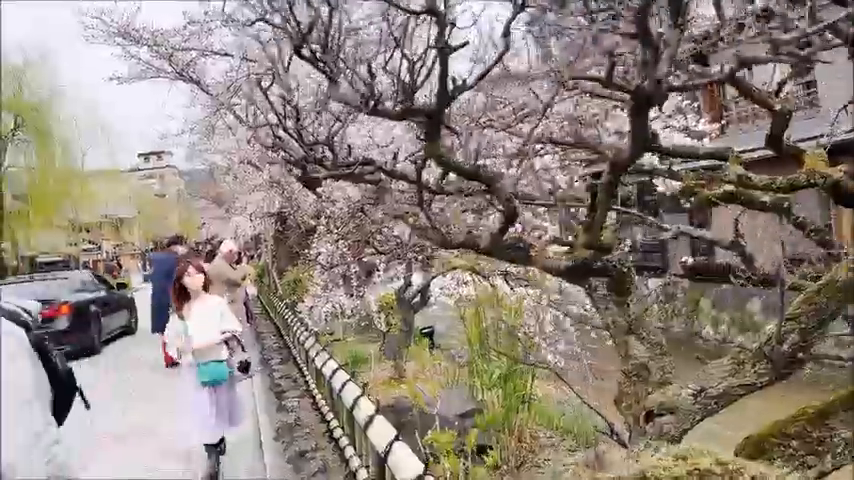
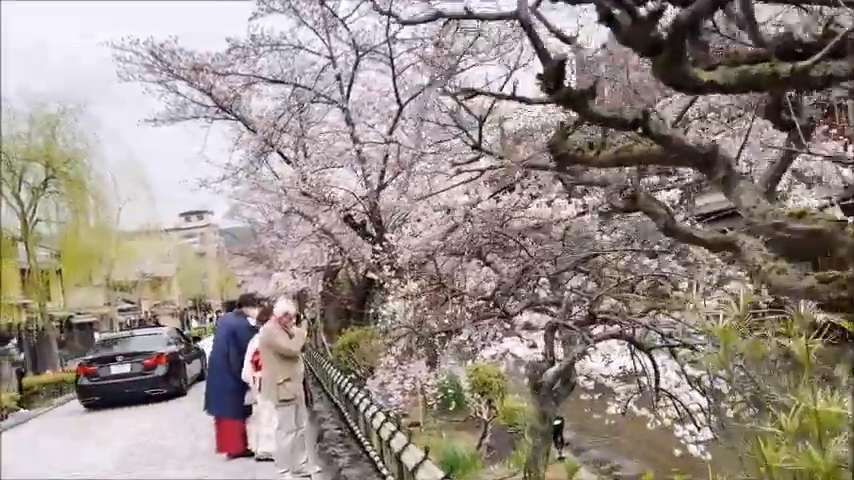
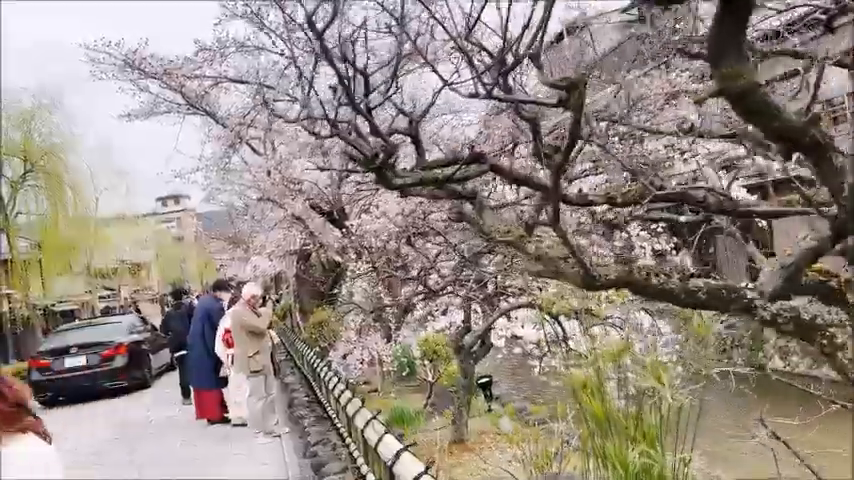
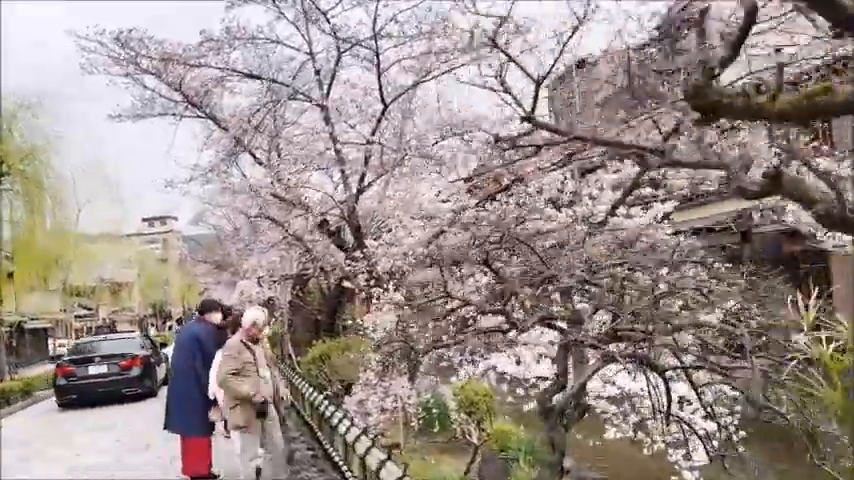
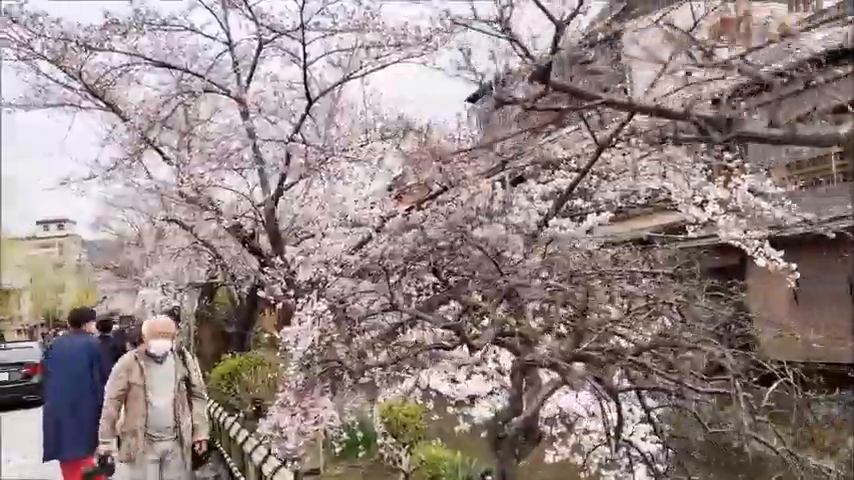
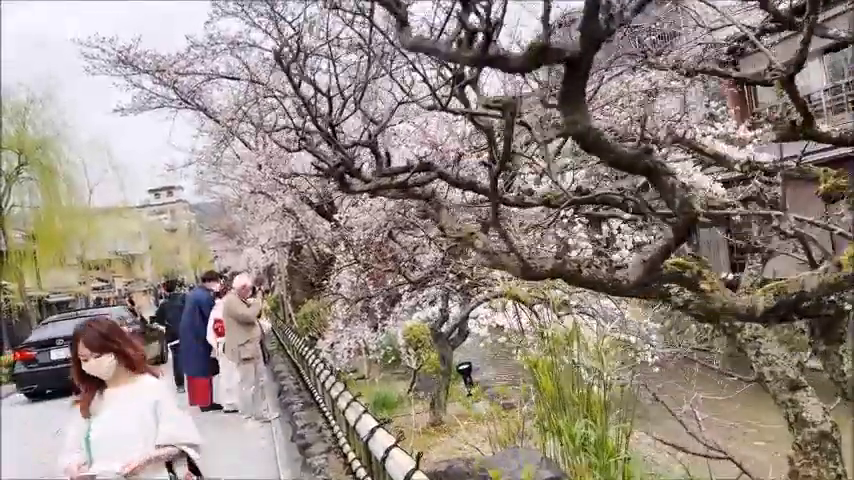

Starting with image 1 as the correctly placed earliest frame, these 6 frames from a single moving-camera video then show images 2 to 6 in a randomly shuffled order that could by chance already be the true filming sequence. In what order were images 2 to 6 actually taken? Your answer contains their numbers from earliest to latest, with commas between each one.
6, 3, 2, 4, 5
